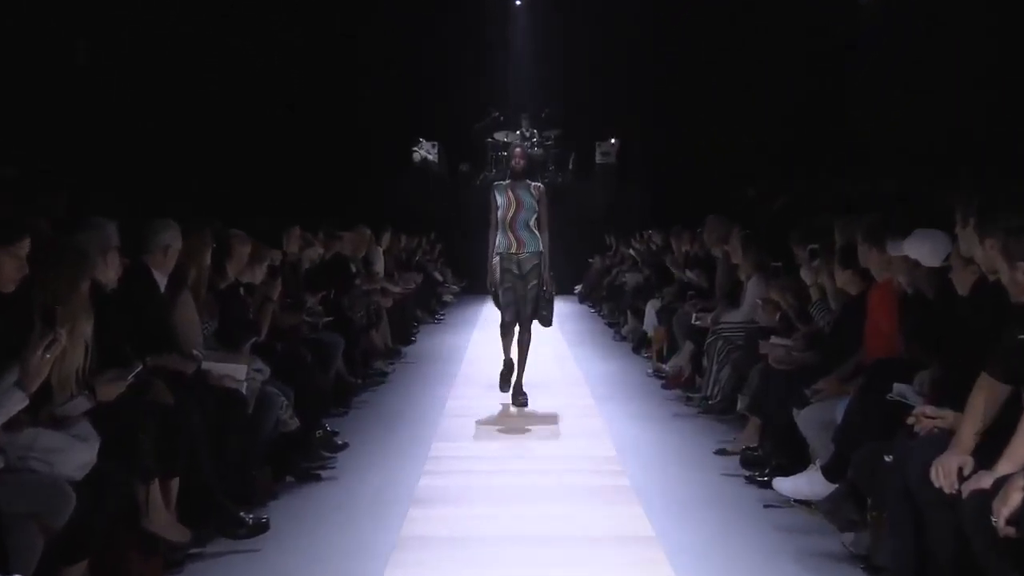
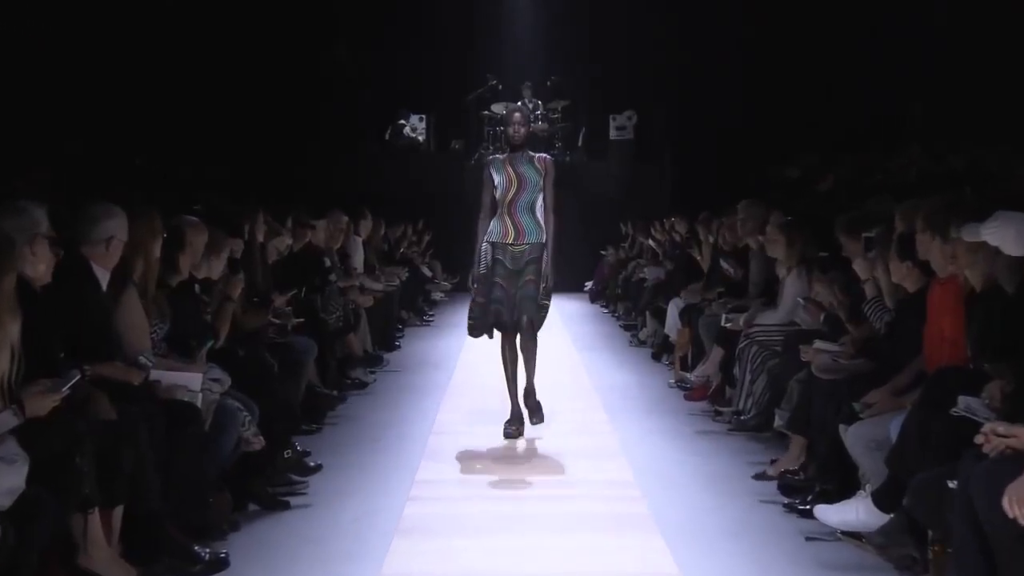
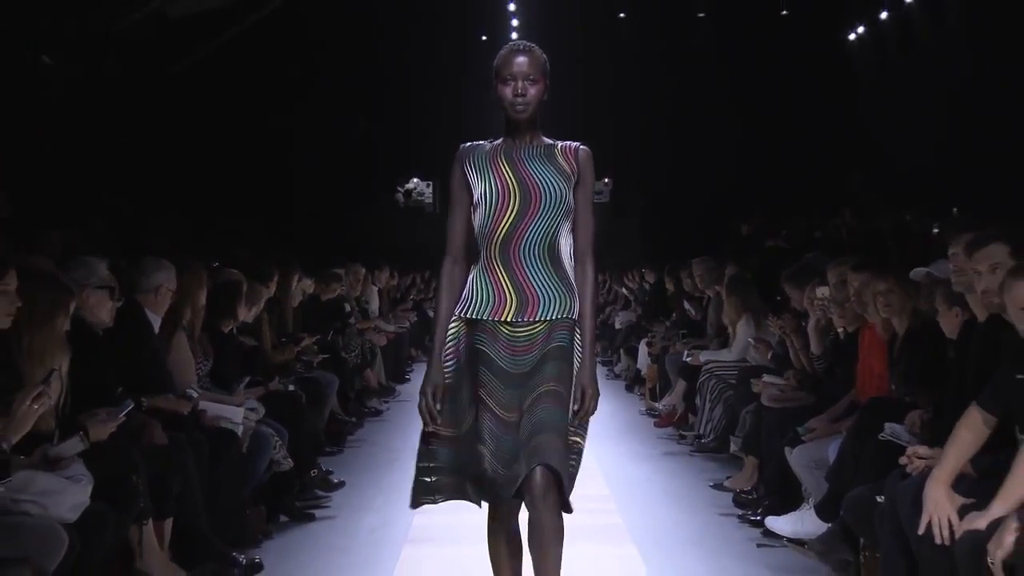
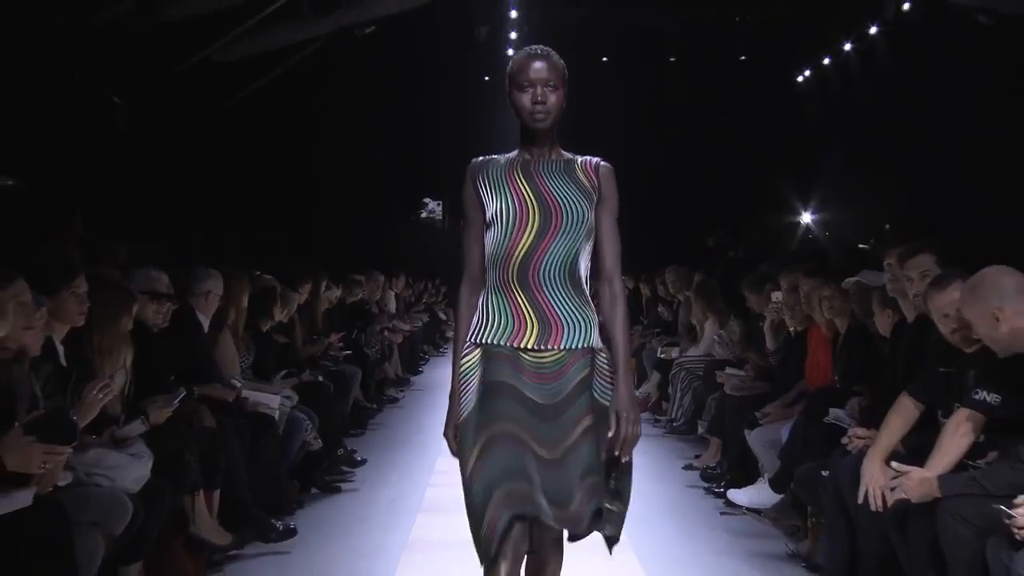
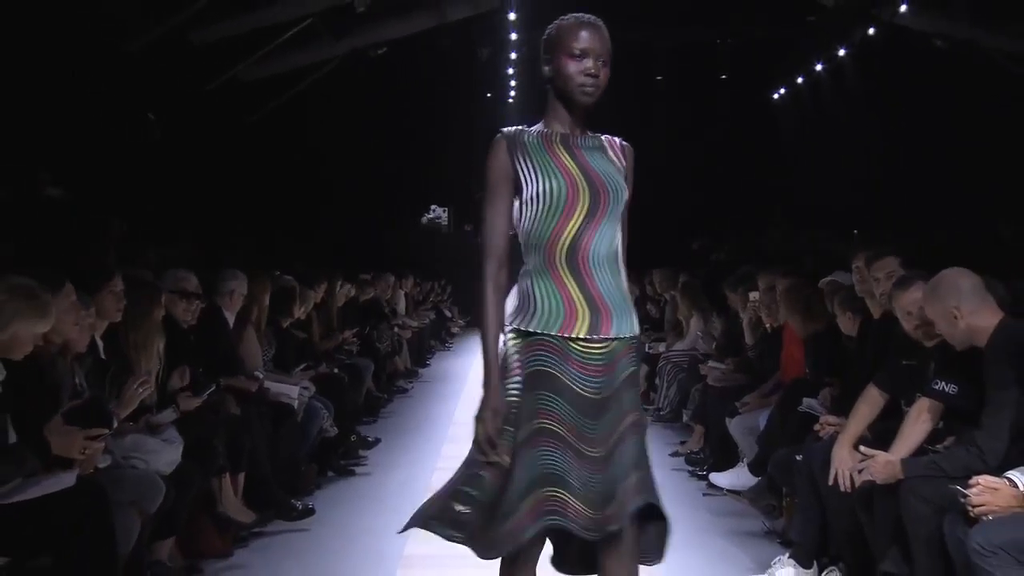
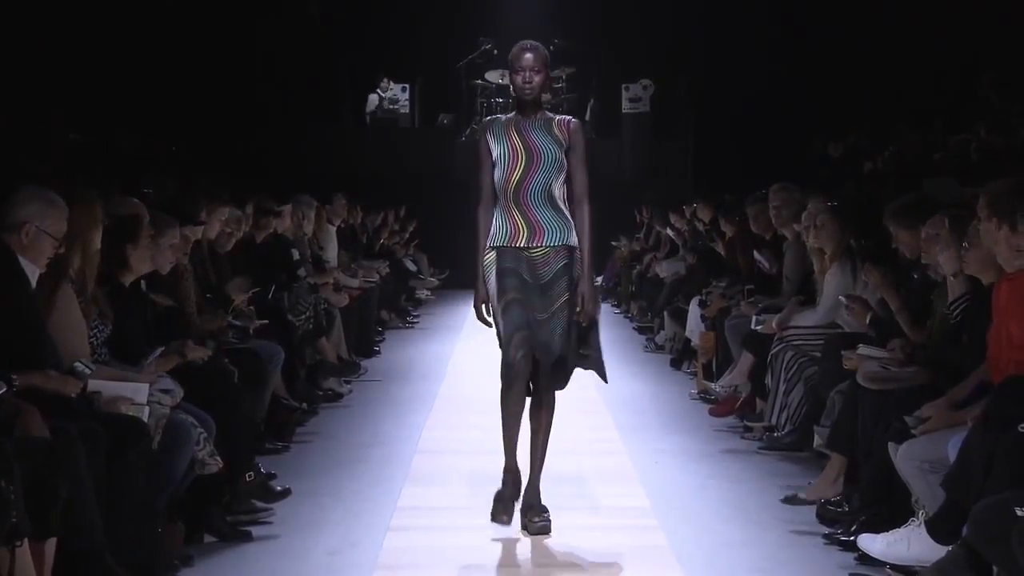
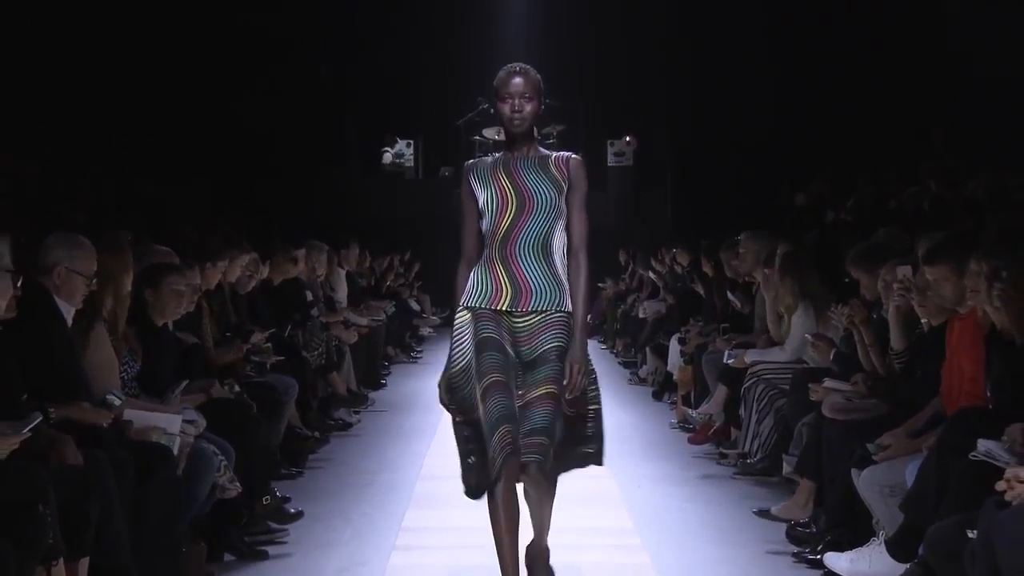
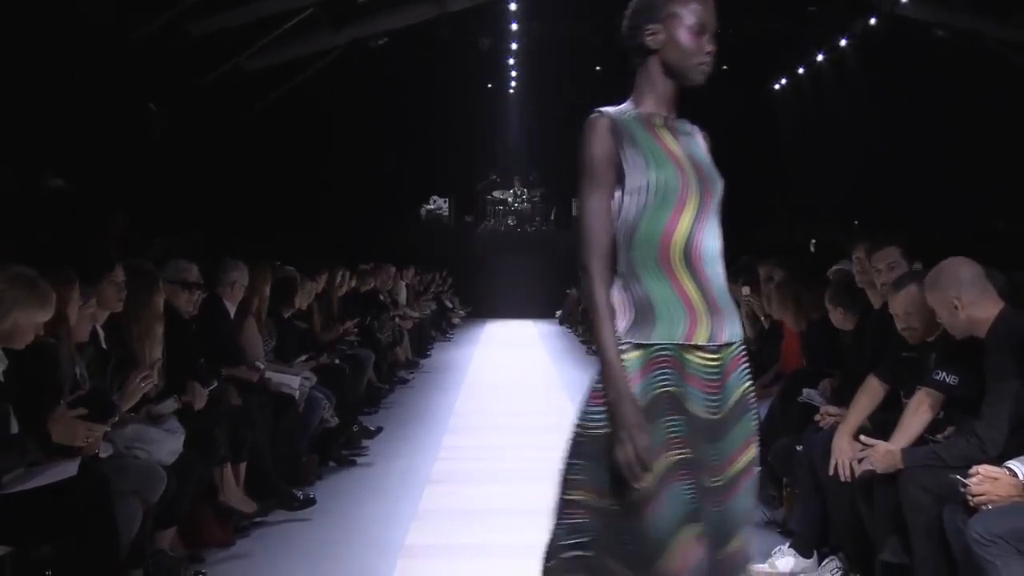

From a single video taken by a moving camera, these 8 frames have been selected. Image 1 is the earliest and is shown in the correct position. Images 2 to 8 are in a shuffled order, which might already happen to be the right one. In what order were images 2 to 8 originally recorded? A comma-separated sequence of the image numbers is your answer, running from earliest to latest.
2, 6, 7, 3, 4, 5, 8
